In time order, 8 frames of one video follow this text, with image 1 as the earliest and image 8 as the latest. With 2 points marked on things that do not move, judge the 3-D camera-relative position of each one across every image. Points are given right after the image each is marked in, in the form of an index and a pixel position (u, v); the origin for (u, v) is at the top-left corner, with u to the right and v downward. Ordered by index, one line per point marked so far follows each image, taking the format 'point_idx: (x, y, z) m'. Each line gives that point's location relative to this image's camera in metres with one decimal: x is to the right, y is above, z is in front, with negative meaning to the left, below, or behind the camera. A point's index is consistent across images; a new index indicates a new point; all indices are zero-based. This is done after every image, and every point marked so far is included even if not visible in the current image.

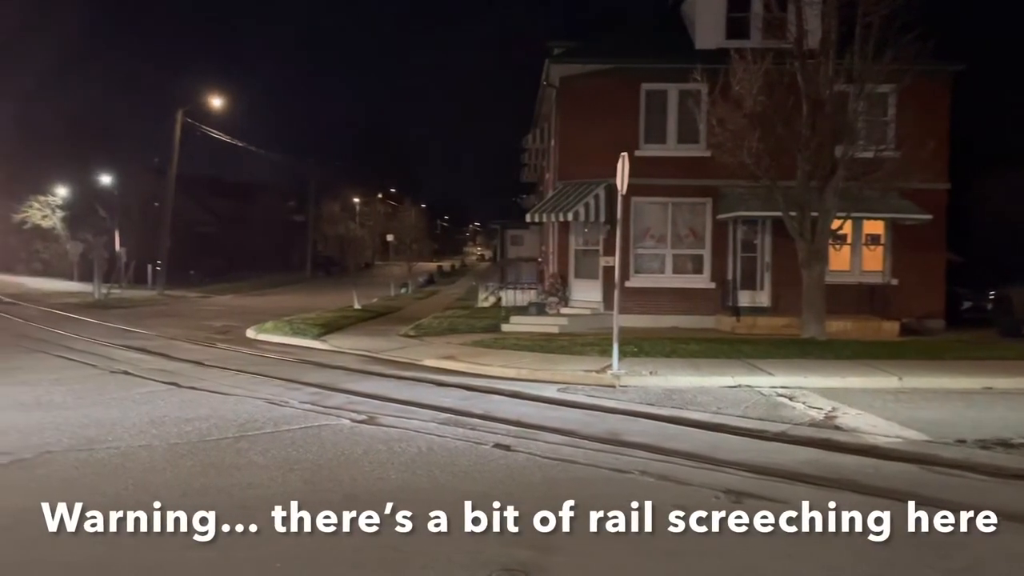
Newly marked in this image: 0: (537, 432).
0: (+0.4, -2.0, +12.1) m
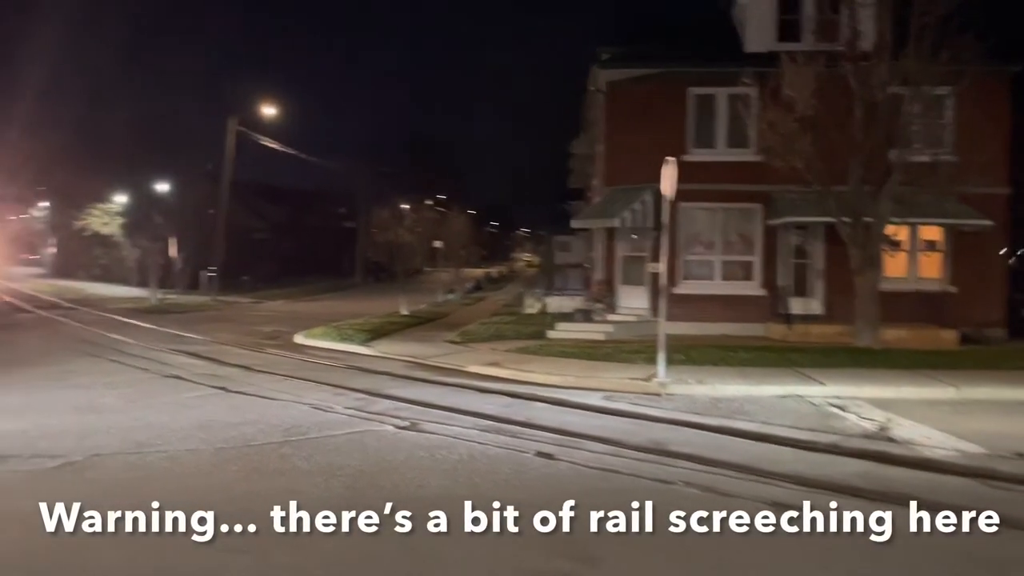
0: (+0.9, -2.1, +12.0) m
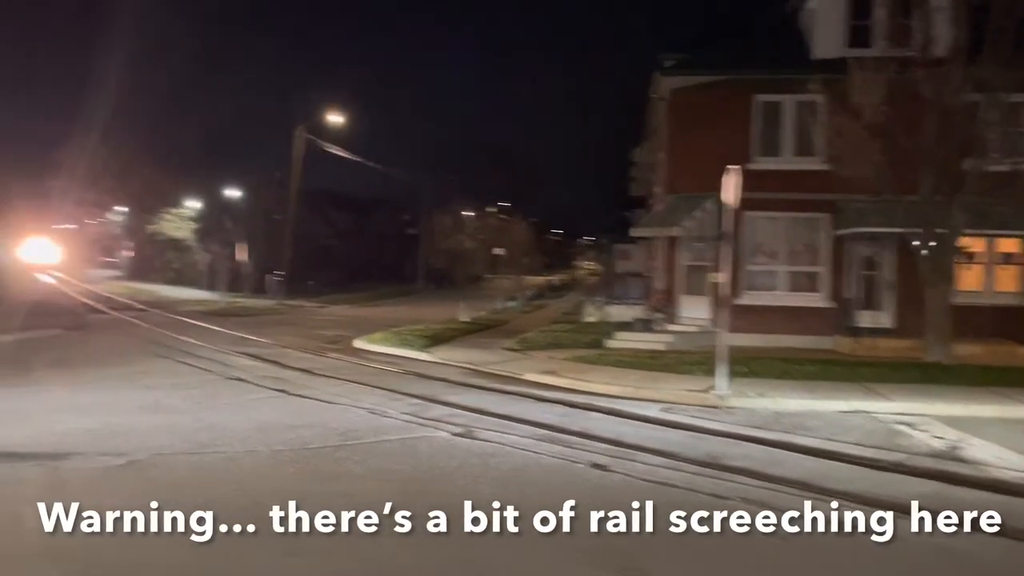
0: (+1.7, -2.2, +11.9) m
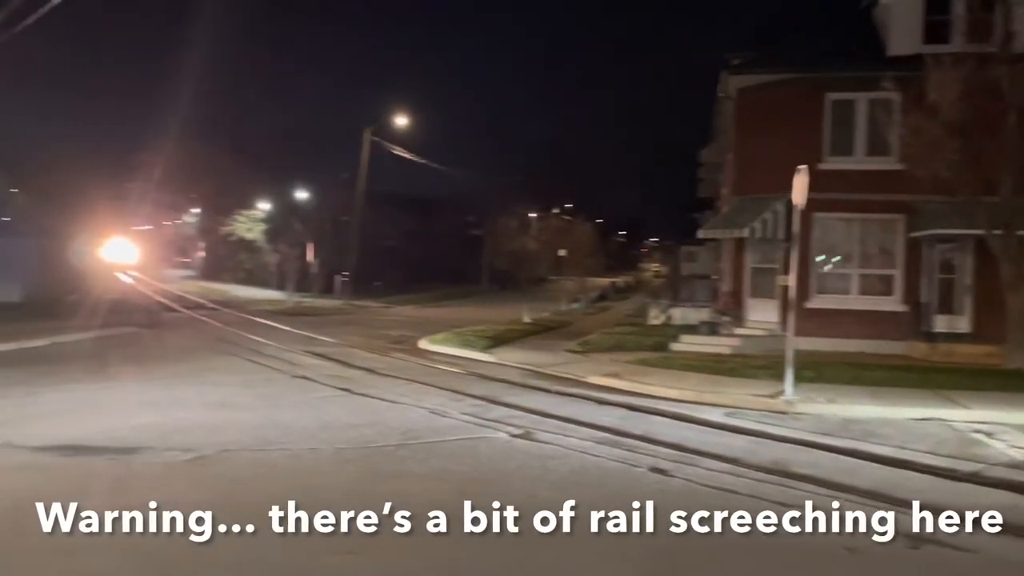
0: (+2.5, -2.2, +11.7) m
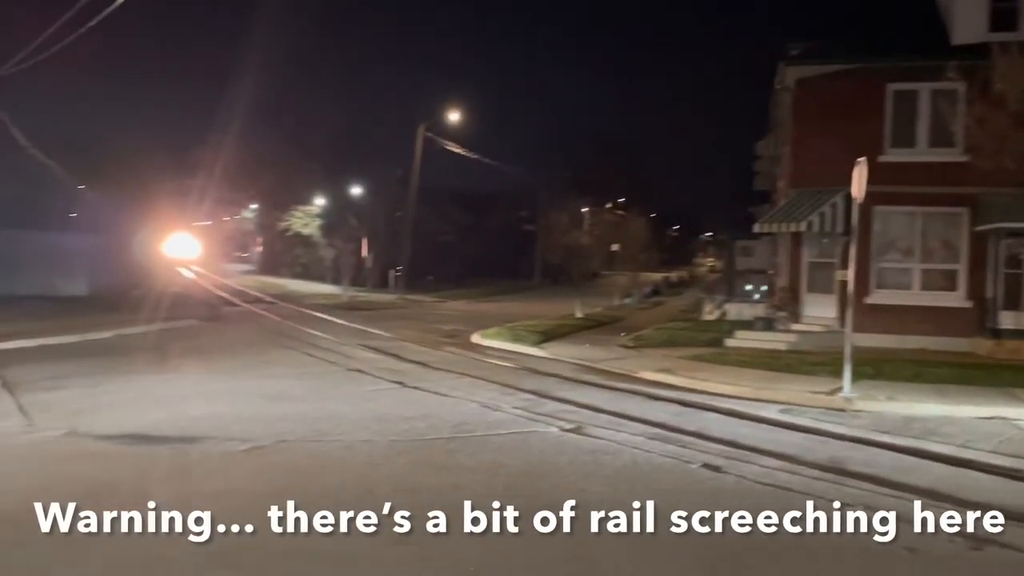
0: (+3.1, -2.2, +11.5) m
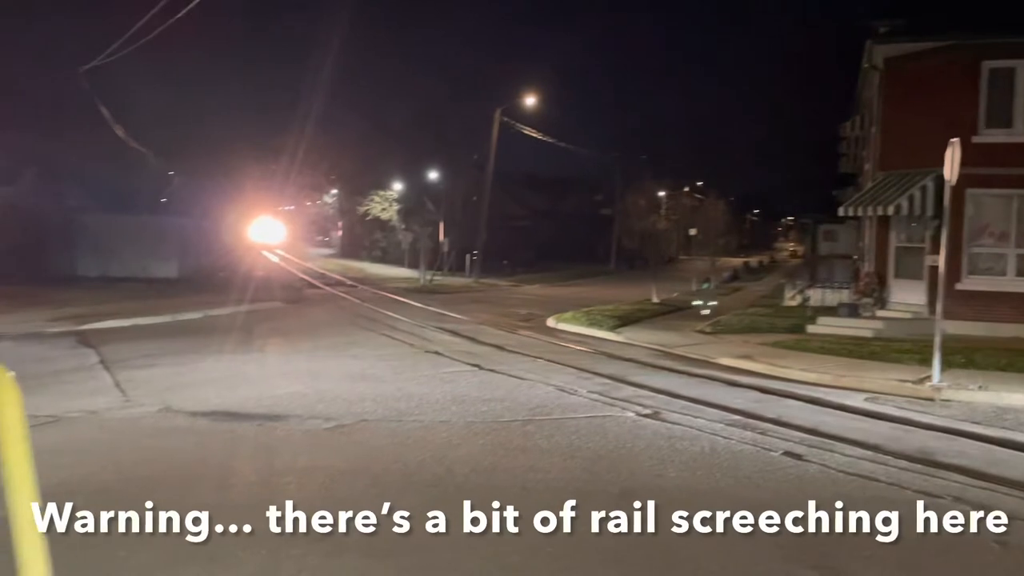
0: (+4.1, -2.0, +11.3) m
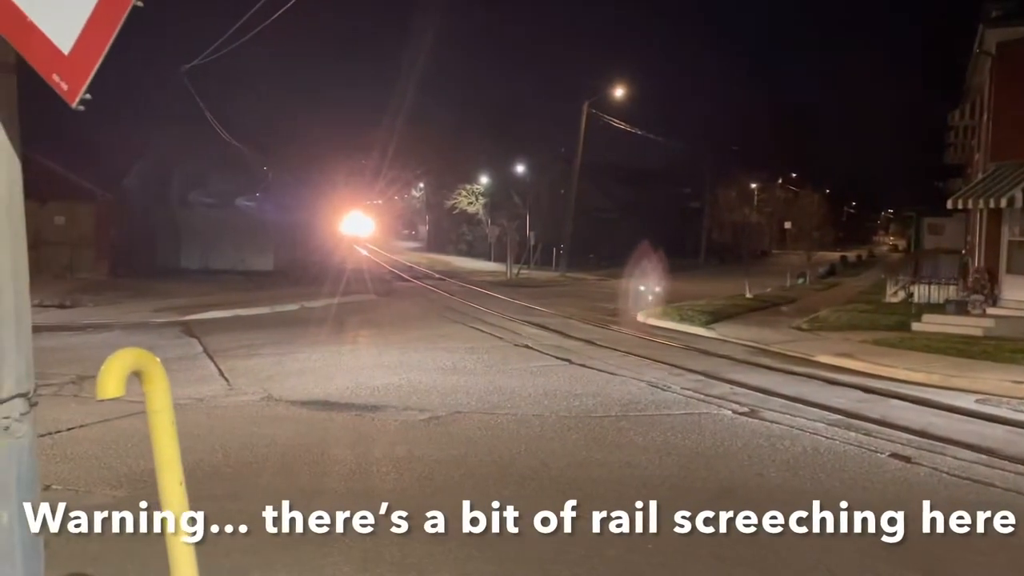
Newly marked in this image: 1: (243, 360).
0: (+5.2, -1.9, +10.8) m
1: (-4.8, -1.3, +15.7) m
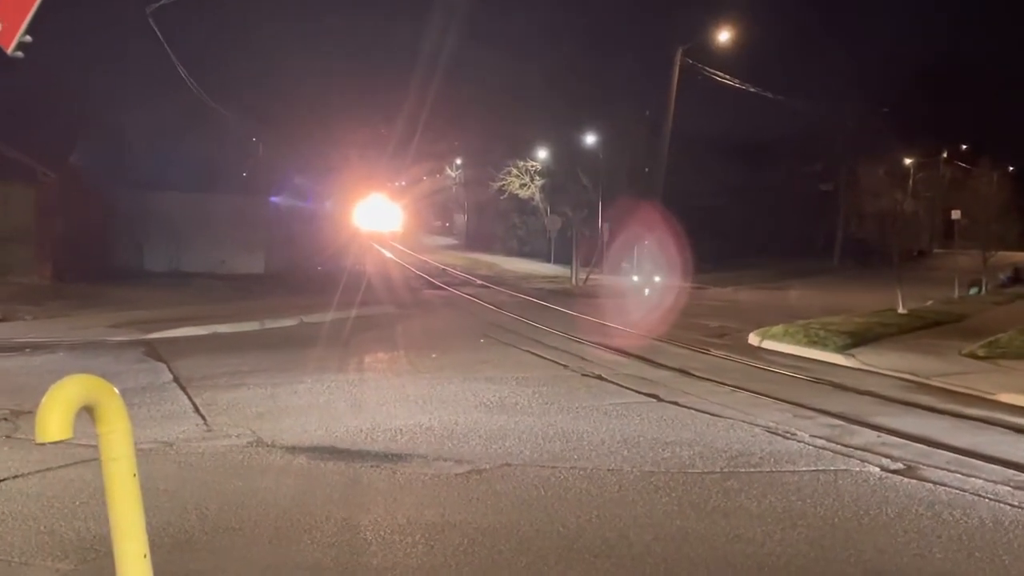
0: (+5.8, -2.0, +6.5) m
1: (-3.9, -1.4, +12.0) m
